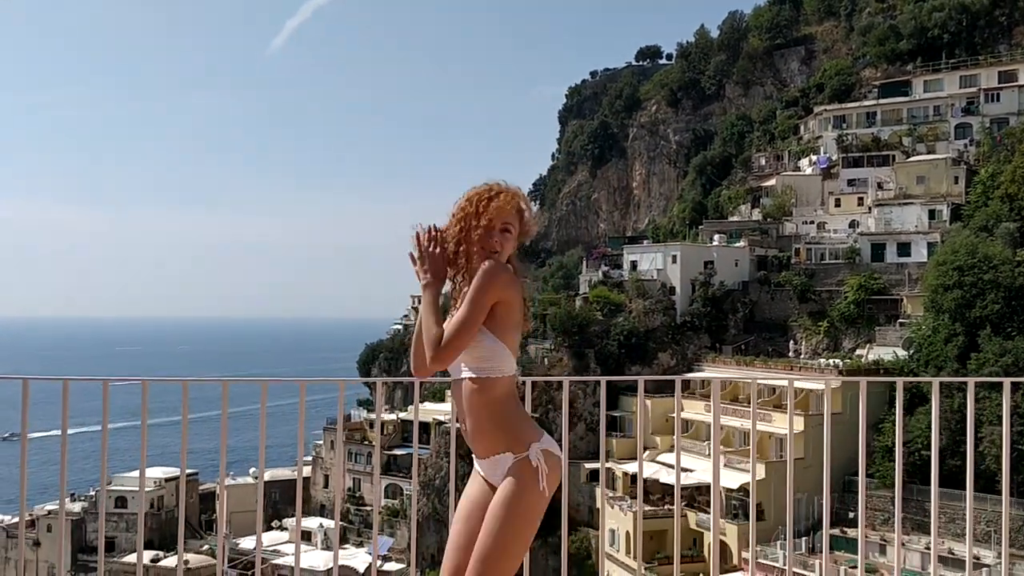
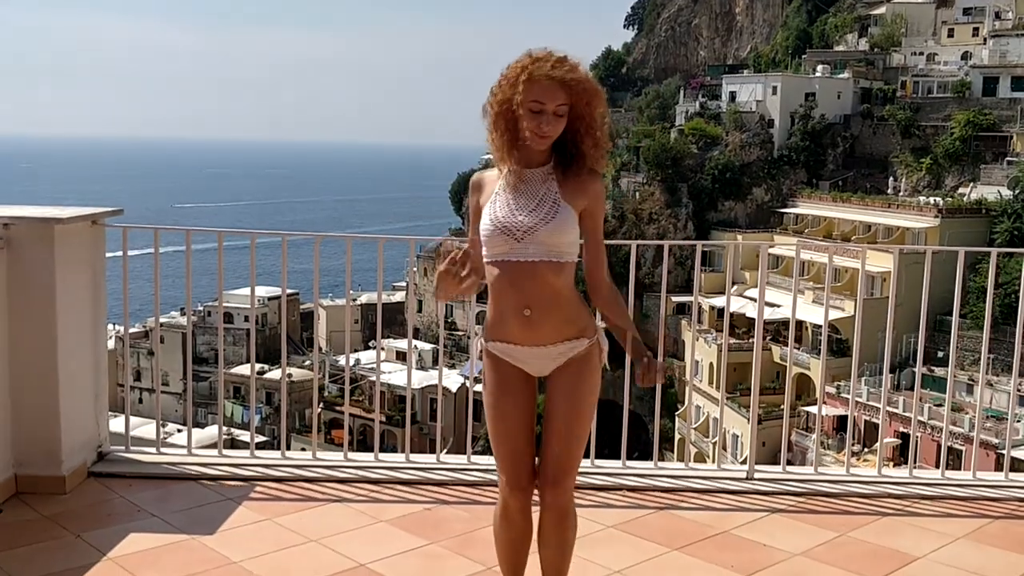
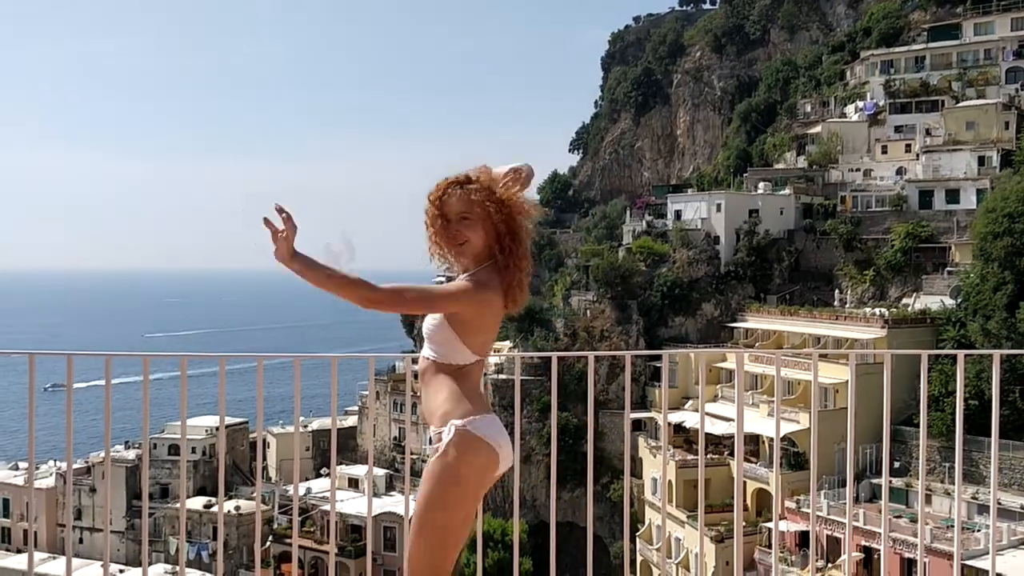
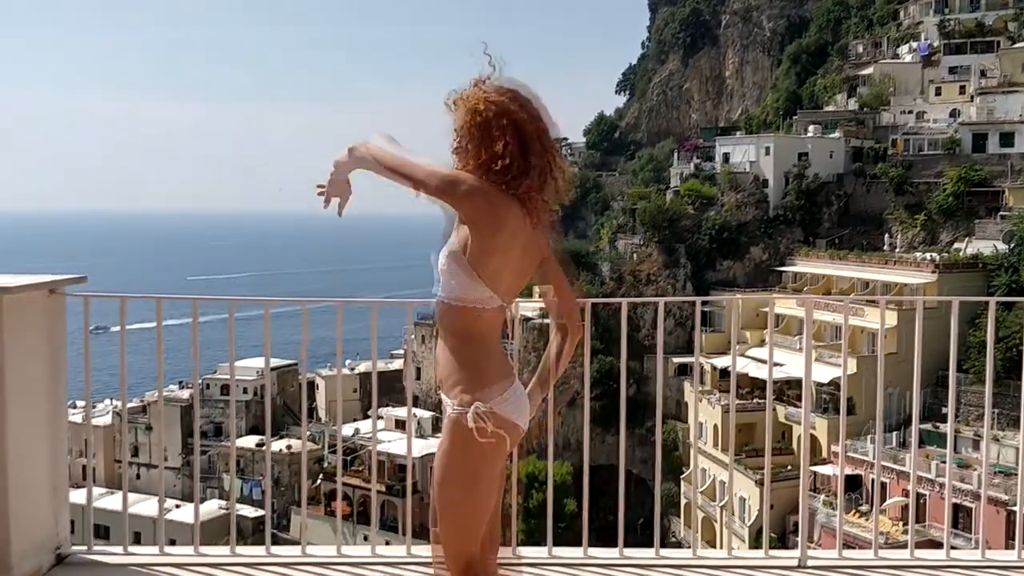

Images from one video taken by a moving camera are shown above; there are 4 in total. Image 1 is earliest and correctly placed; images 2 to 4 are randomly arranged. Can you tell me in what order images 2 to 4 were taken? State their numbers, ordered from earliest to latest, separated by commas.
3, 4, 2
